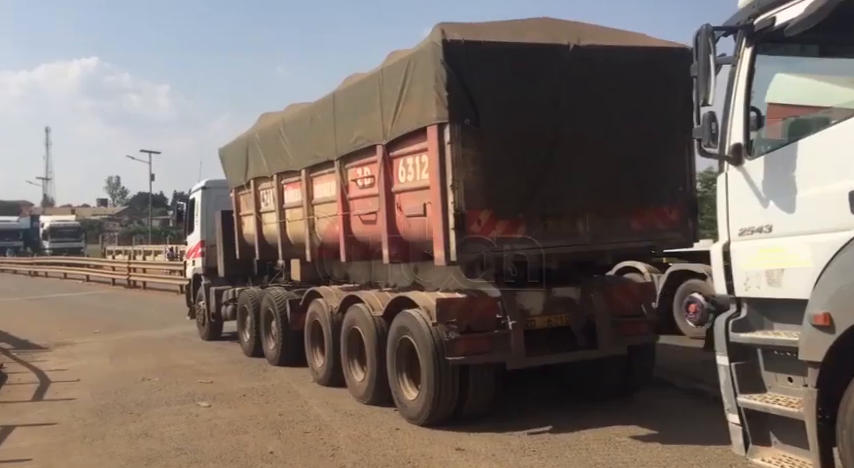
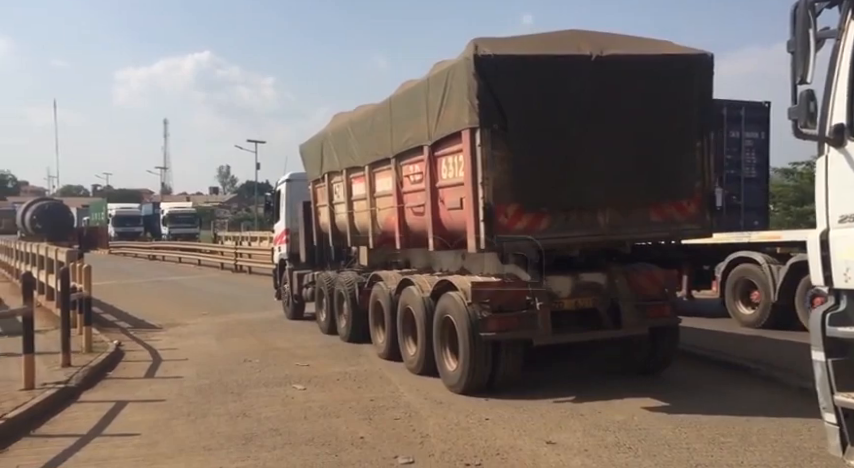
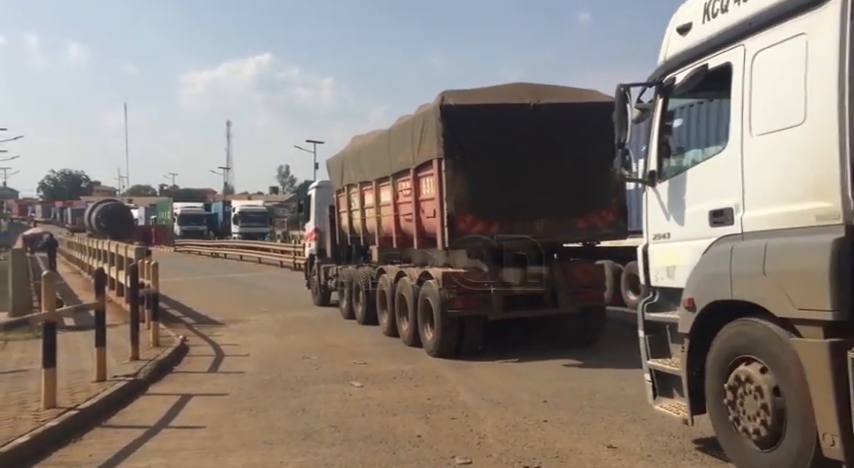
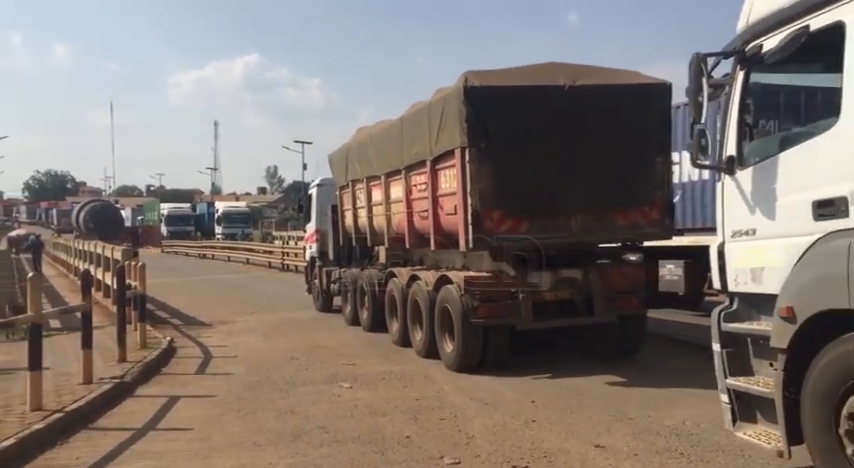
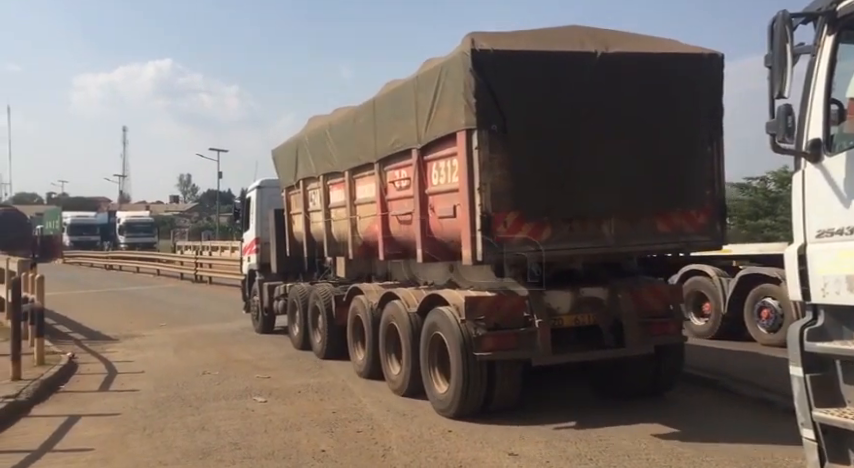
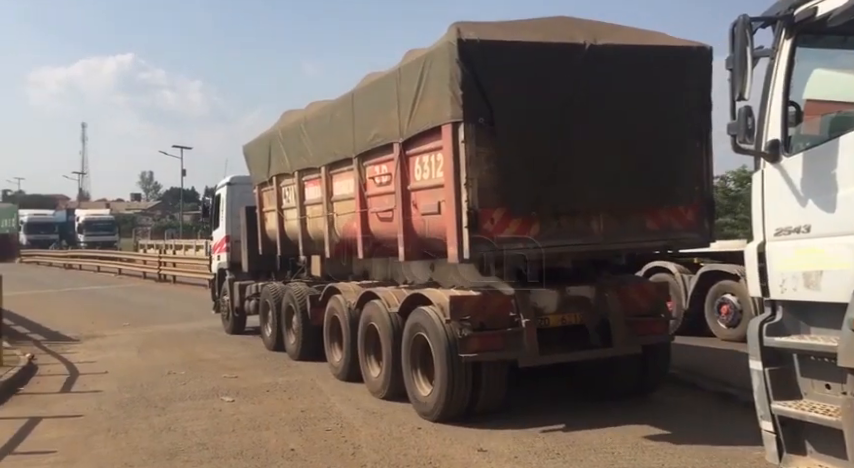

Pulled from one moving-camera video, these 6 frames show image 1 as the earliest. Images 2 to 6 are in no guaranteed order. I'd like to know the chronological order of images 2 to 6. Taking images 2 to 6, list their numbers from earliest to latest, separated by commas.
6, 5, 2, 4, 3
